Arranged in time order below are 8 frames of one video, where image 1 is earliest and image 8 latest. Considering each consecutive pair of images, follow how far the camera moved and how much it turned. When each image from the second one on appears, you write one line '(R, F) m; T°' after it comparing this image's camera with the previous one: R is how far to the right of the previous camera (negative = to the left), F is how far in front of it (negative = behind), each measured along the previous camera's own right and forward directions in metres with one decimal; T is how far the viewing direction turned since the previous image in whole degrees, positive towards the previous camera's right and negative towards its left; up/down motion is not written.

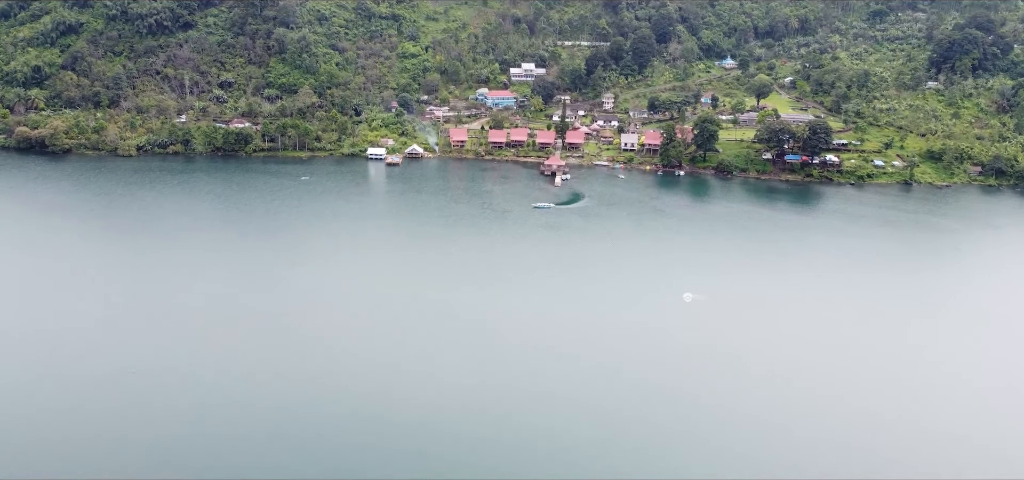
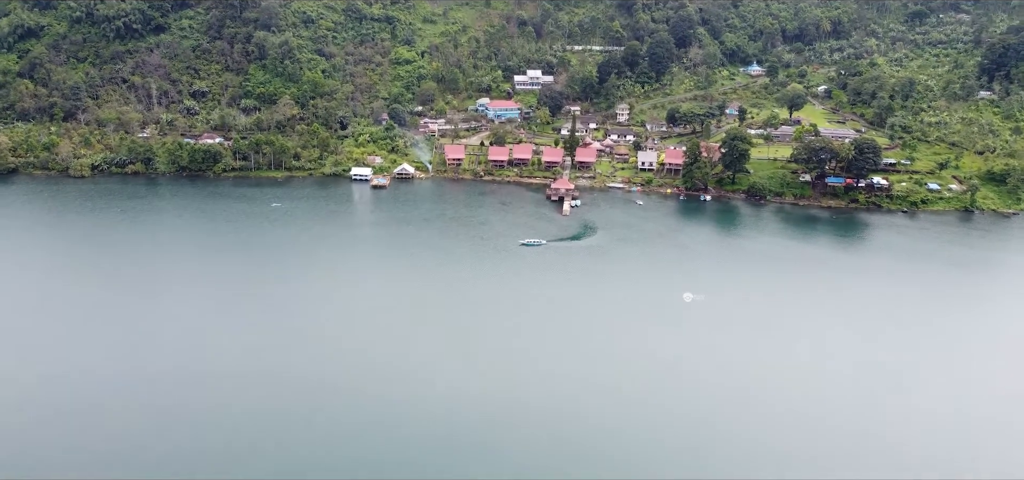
(+0.5, +7.4) m; -1°
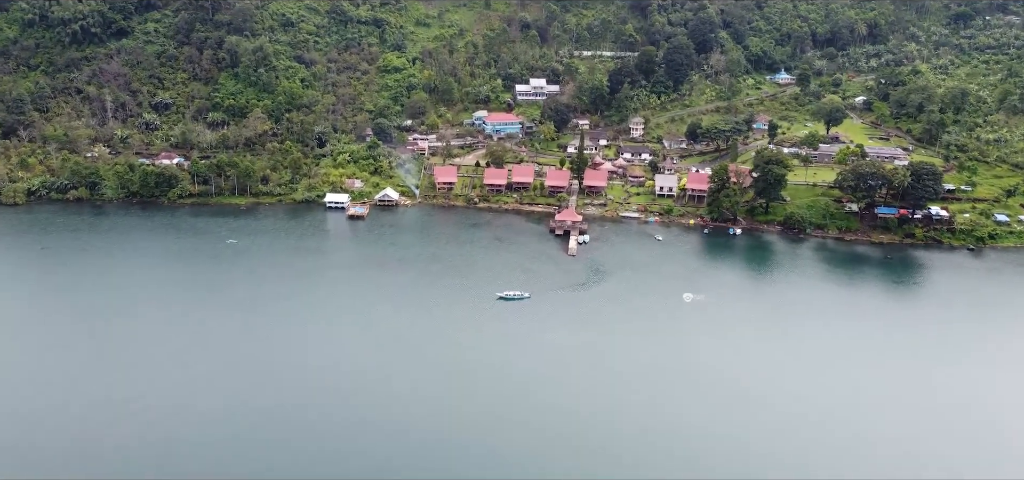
(+0.6, +7.4) m; -1°
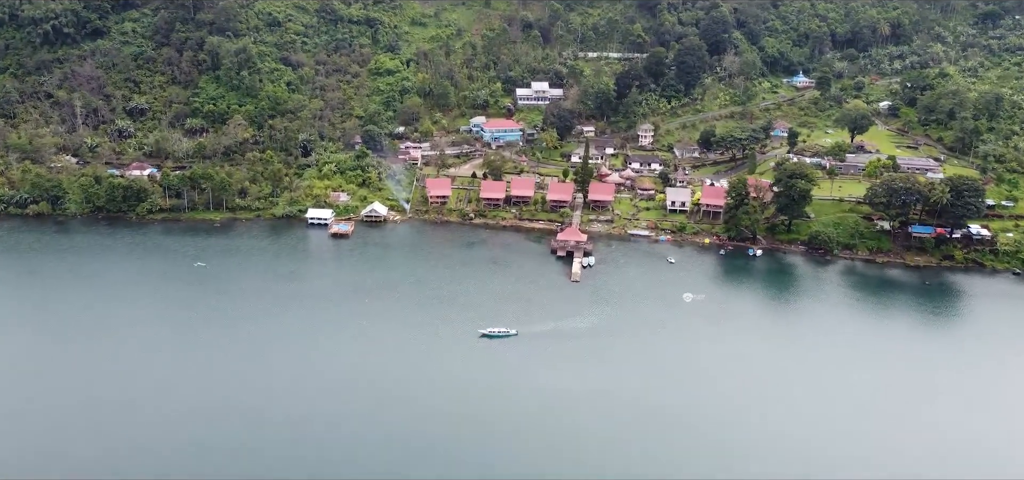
(+0.4, +4.0) m; 0°
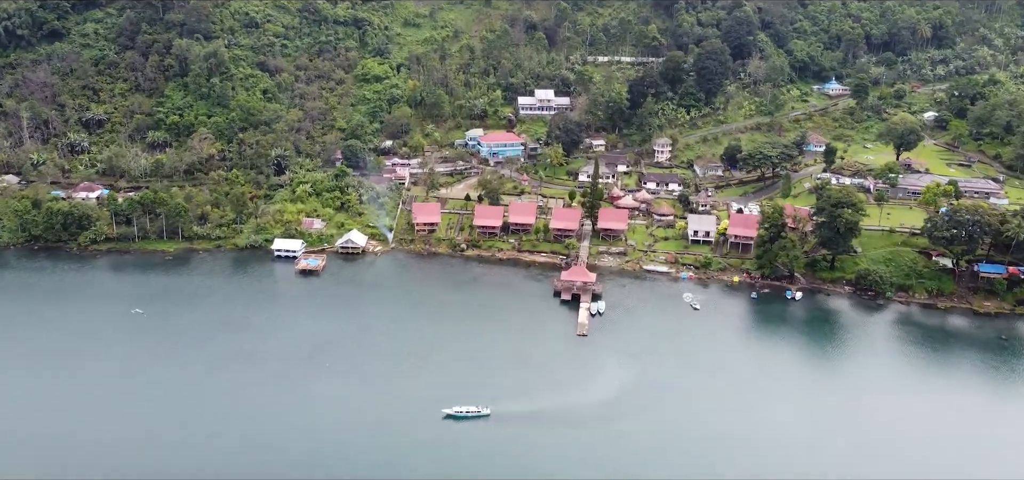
(+0.6, +6.0) m; -1°
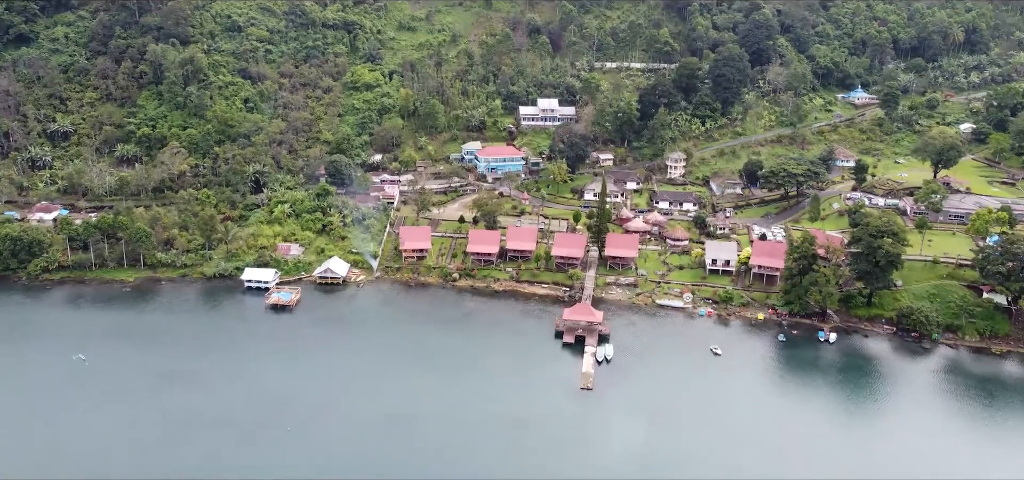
(+0.4, +4.0) m; -1°
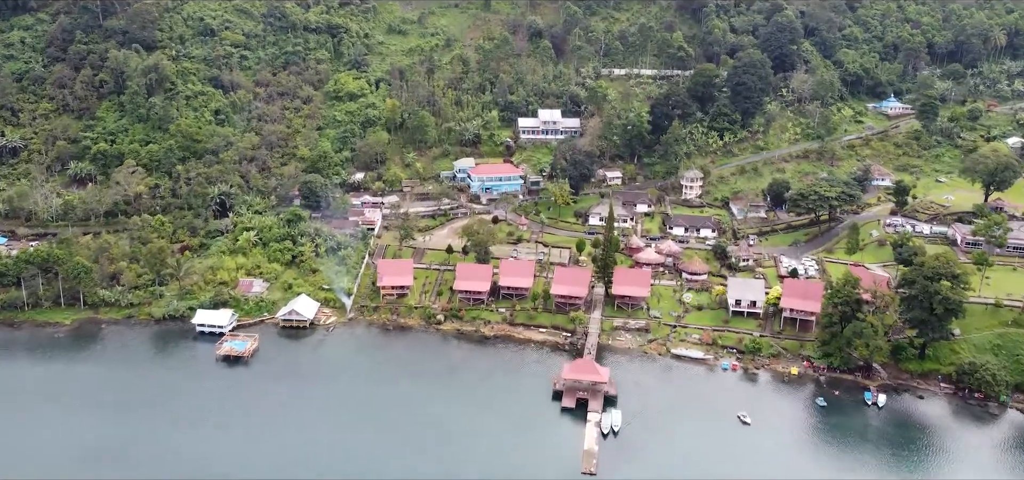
(+0.6, +4.7) m; -1°
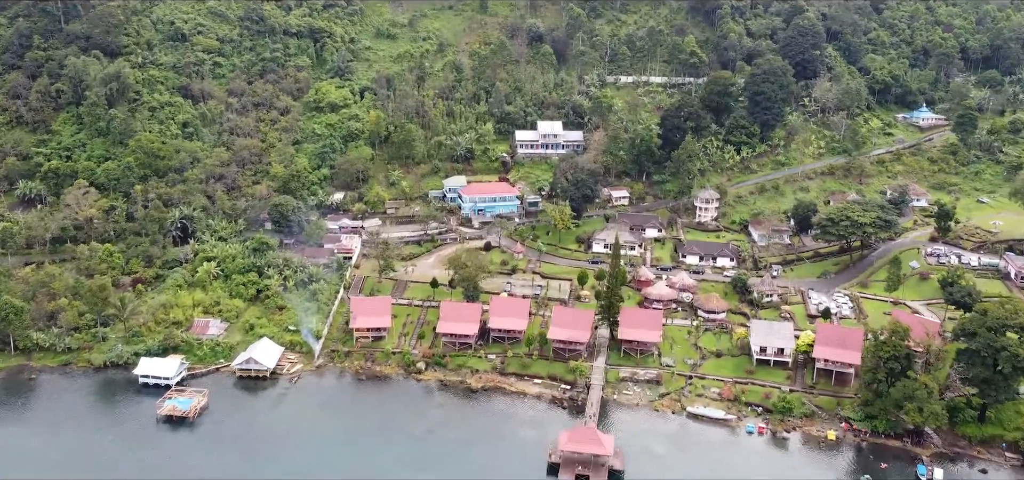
(+0.5, +4.0) m; 0°
